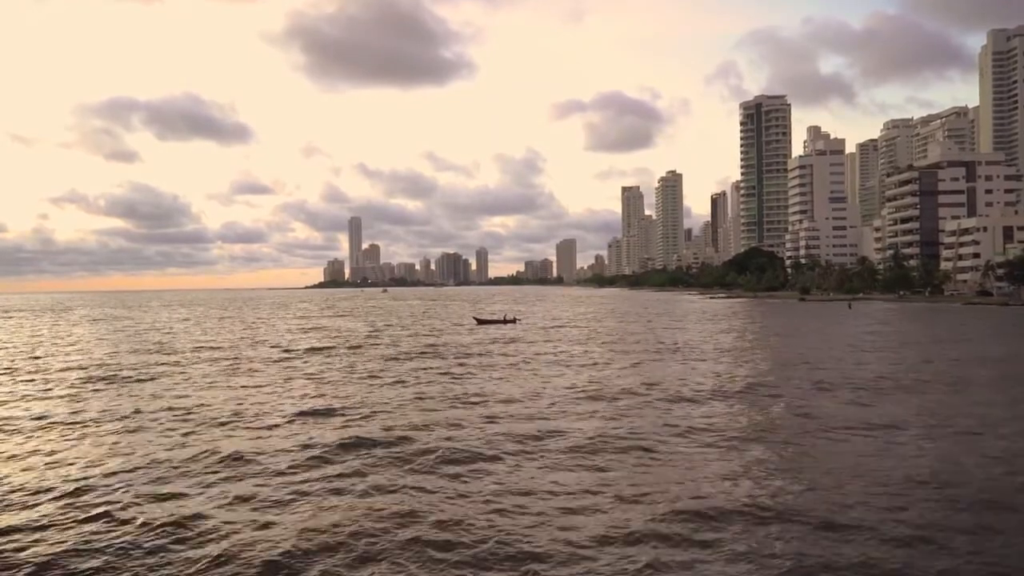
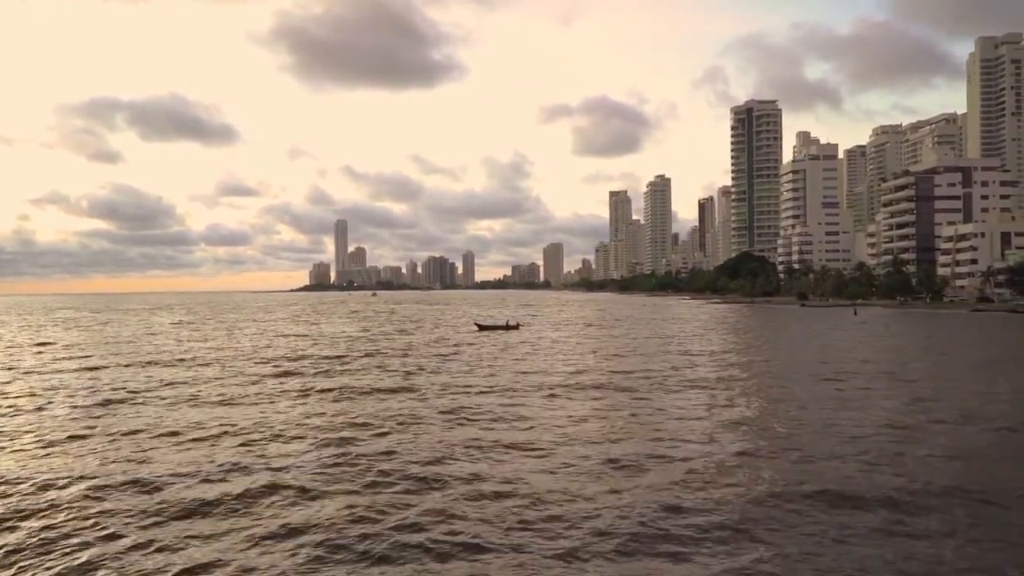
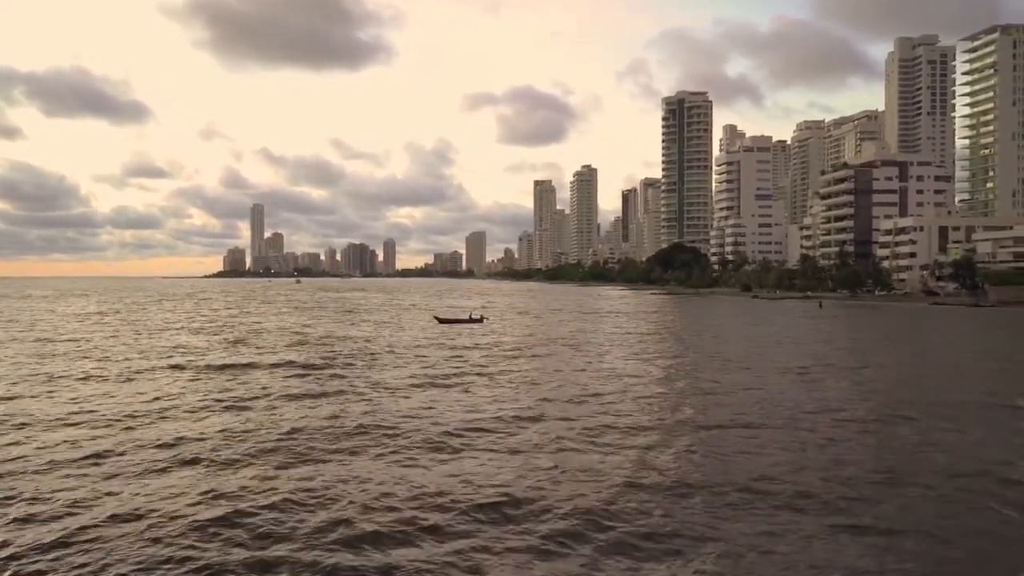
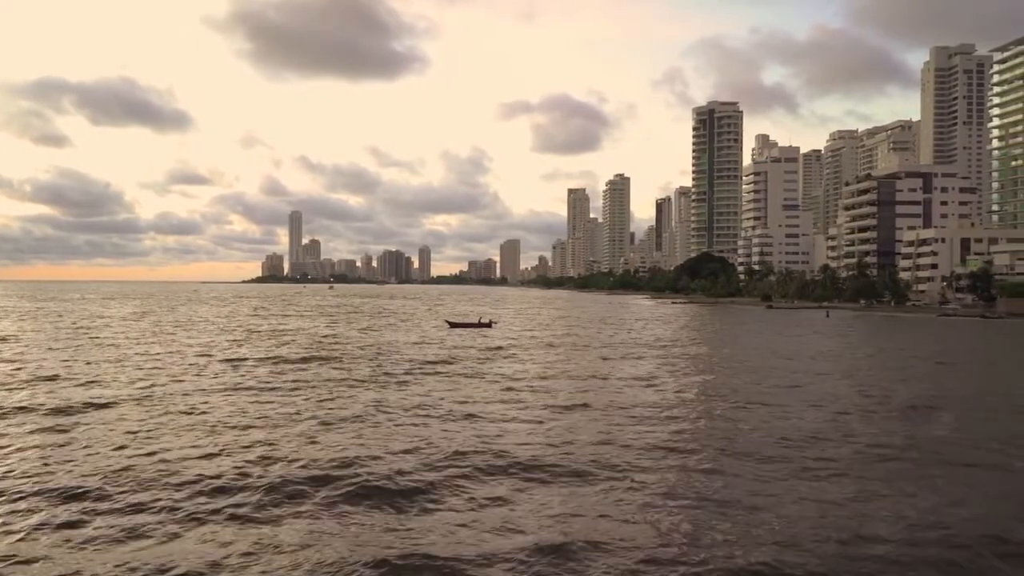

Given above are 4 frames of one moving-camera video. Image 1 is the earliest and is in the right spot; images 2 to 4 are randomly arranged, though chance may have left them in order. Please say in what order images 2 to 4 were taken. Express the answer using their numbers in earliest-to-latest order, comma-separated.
2, 4, 3
